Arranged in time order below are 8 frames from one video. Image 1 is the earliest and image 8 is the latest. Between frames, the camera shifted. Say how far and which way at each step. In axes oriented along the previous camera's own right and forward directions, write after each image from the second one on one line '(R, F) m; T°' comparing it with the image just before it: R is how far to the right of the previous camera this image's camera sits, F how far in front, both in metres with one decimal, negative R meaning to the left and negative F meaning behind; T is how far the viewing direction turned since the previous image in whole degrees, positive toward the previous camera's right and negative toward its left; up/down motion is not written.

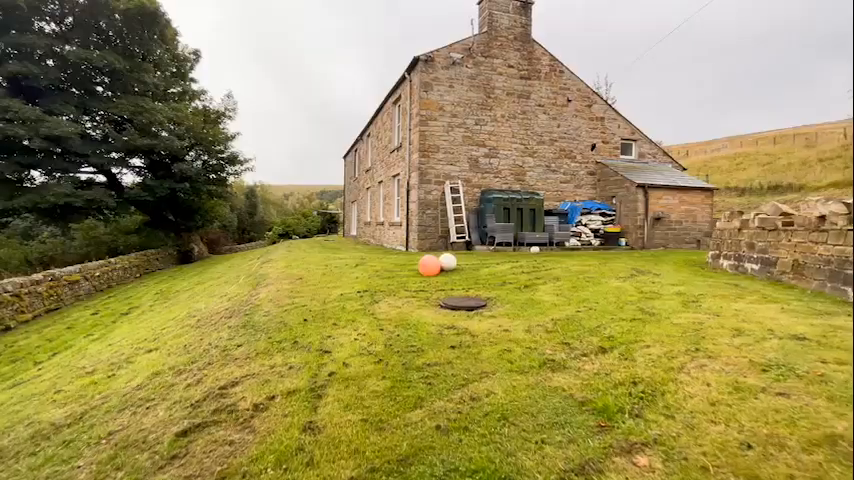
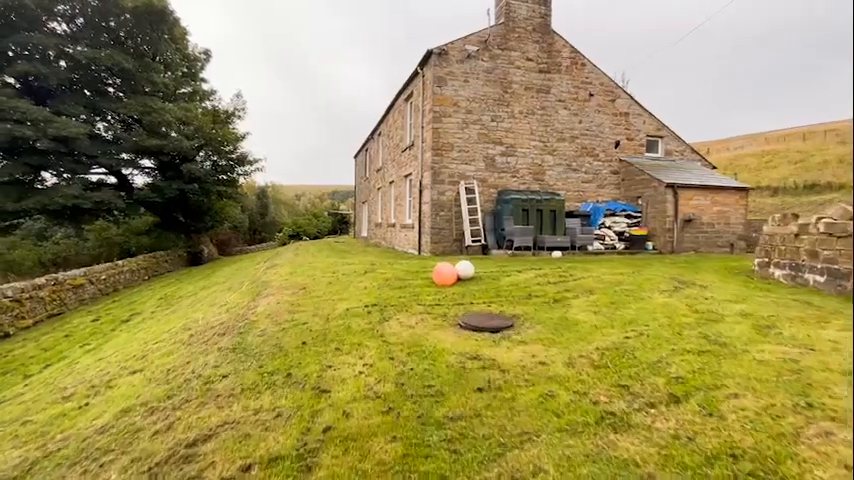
(-0.1, +0.6) m; -2°
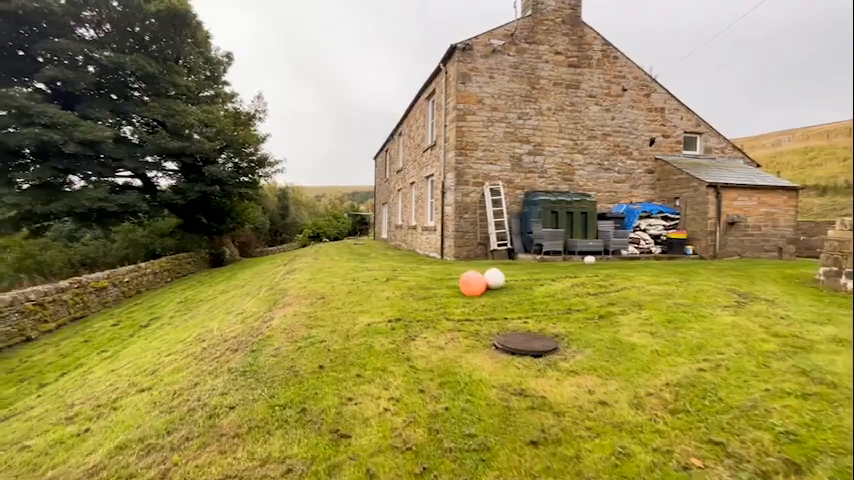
(-0.1, +0.5) m; -3°
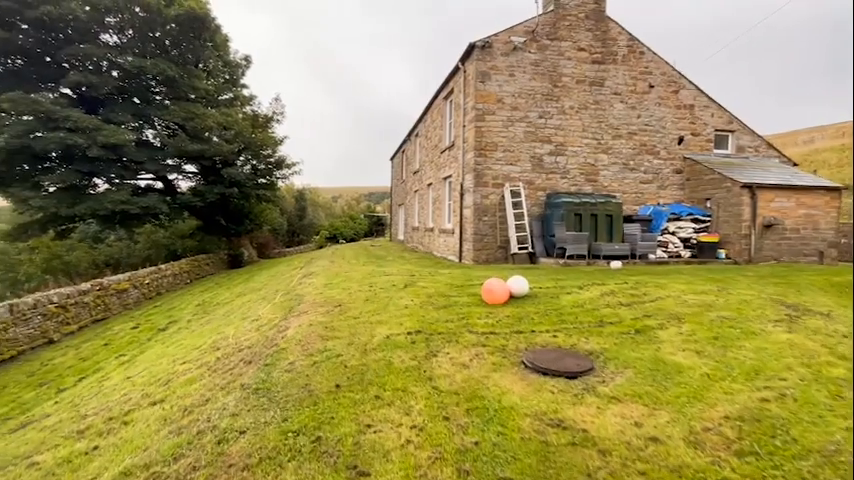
(-0.1, +0.2) m; -2°
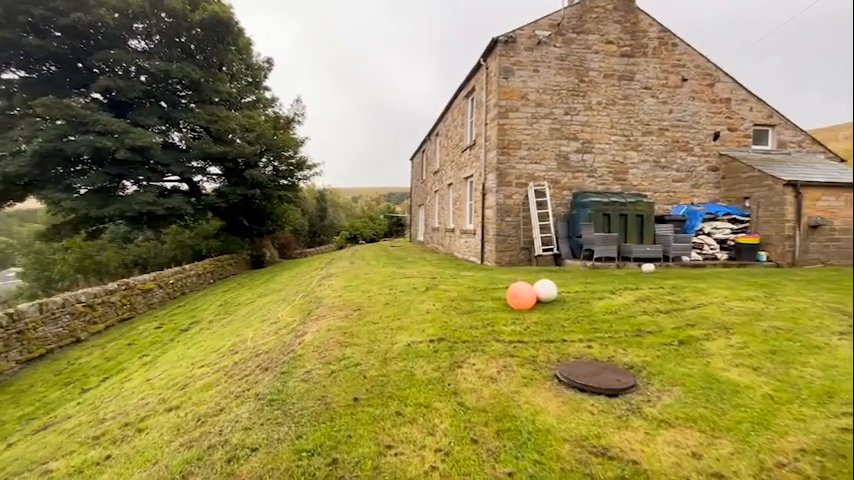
(0.0, +0.2) m; -3°
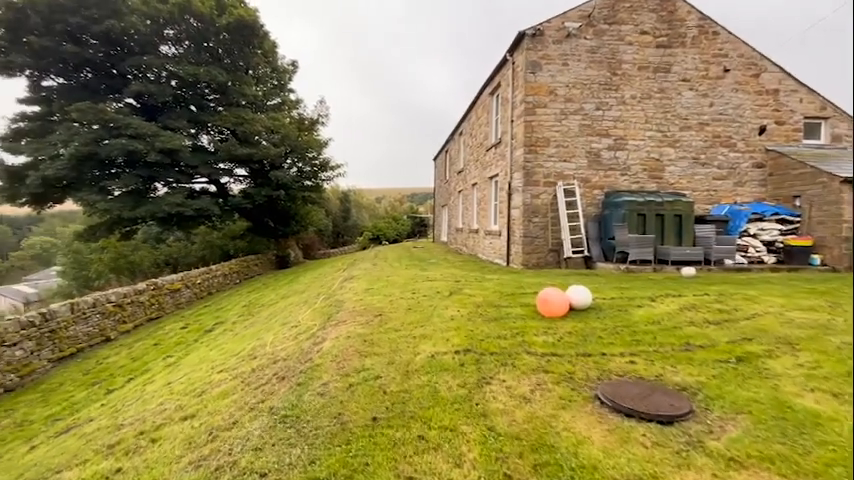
(0.0, +0.3) m; -3°
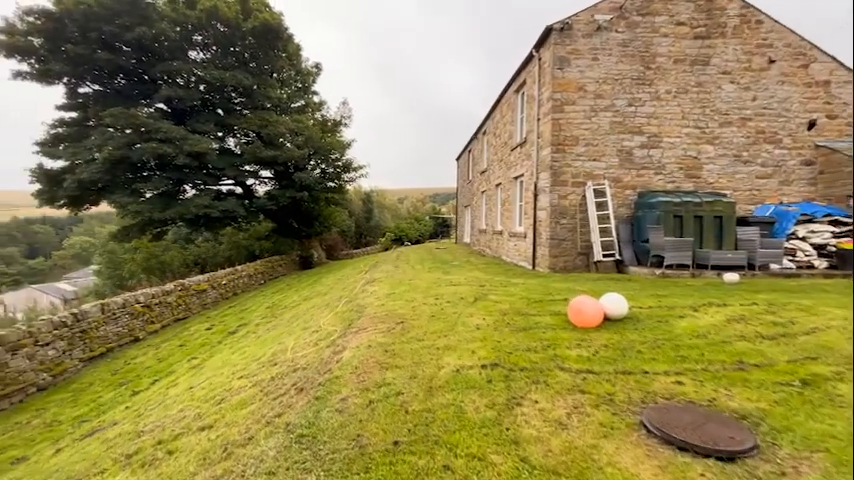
(0.0, +0.2) m; -3°
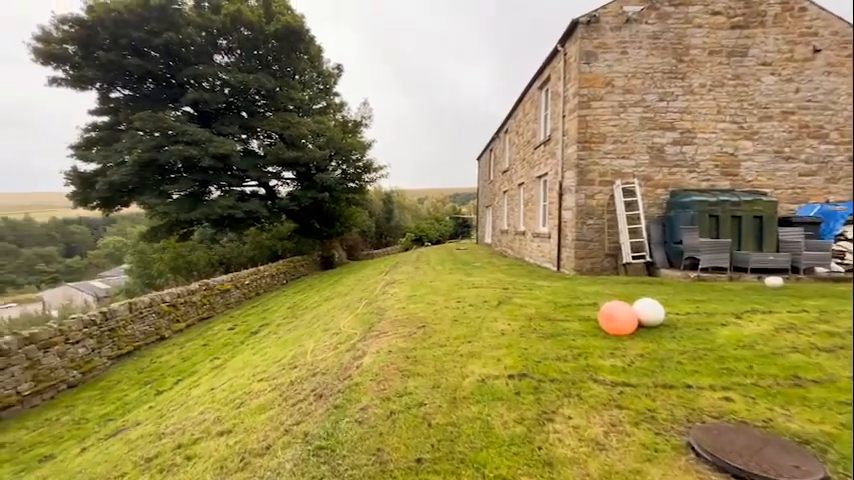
(0.0, +0.2) m; -3°
